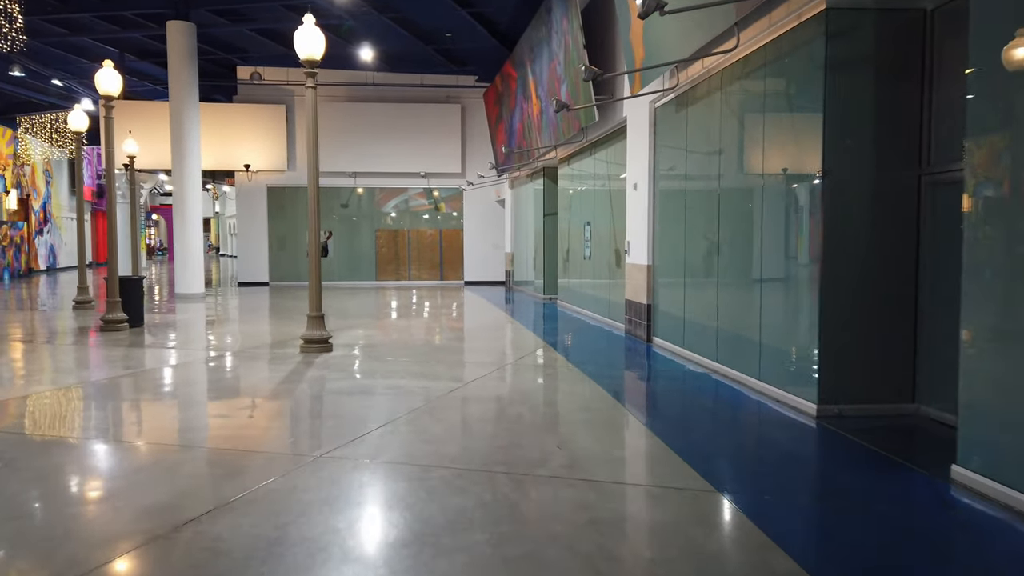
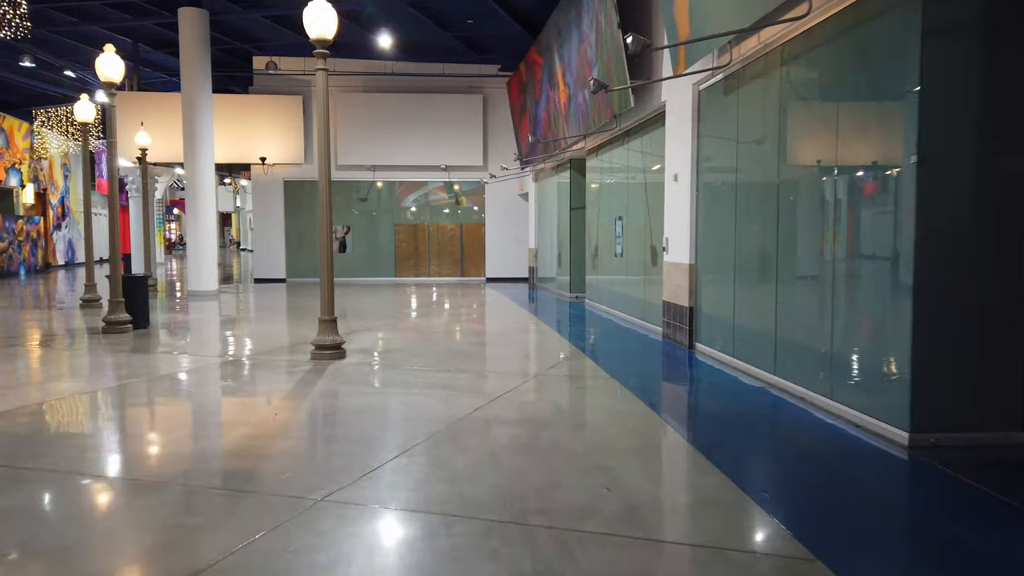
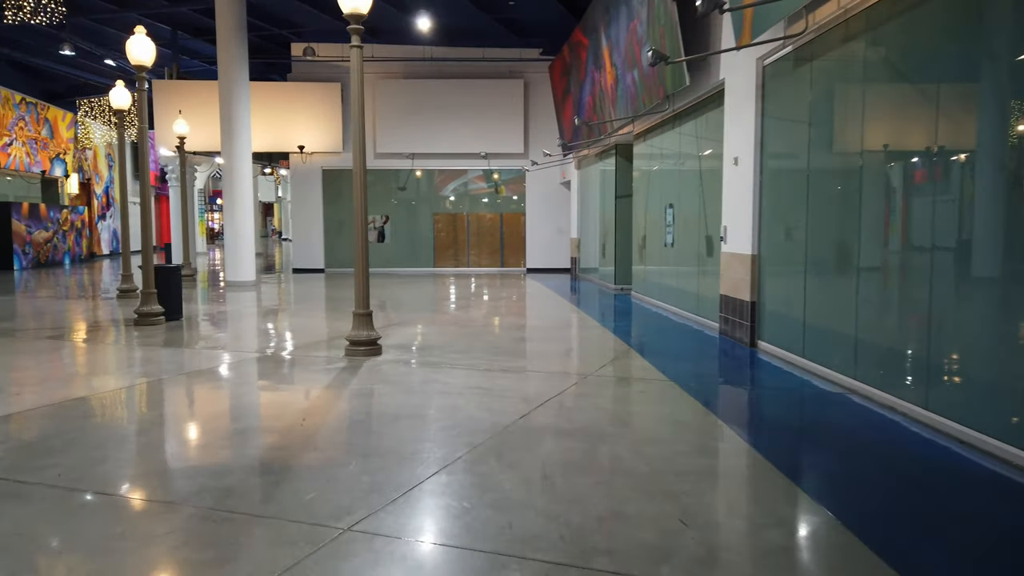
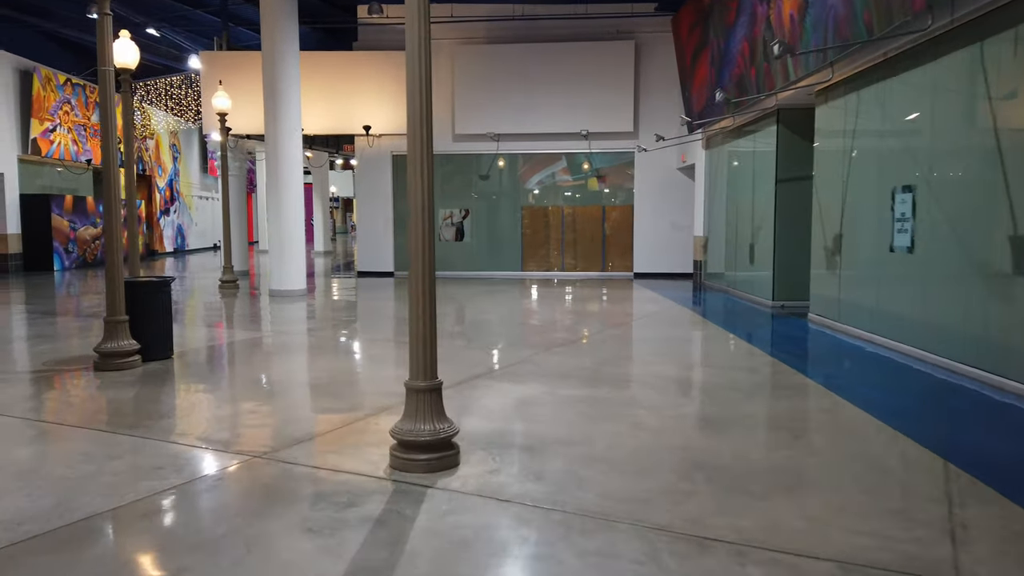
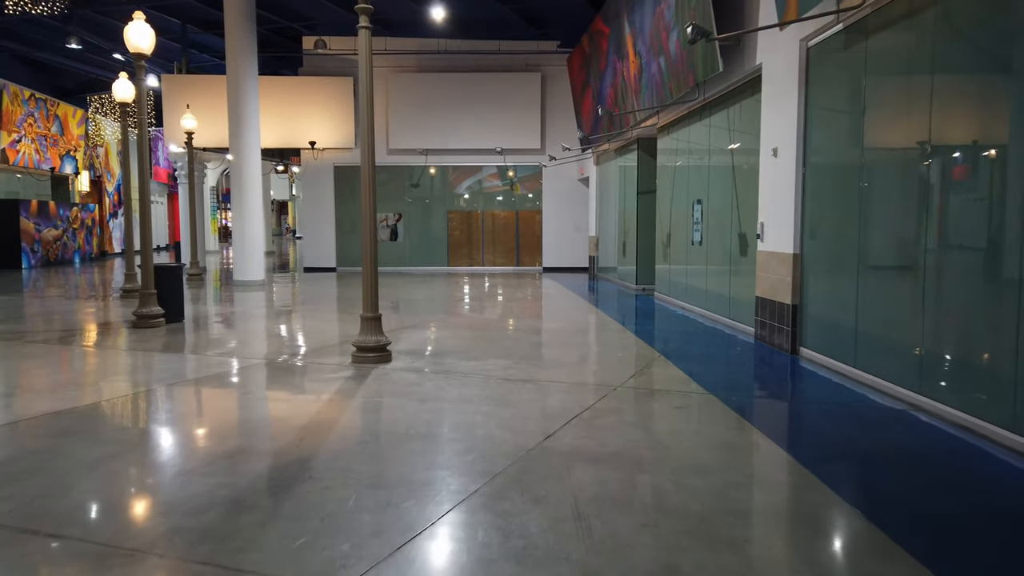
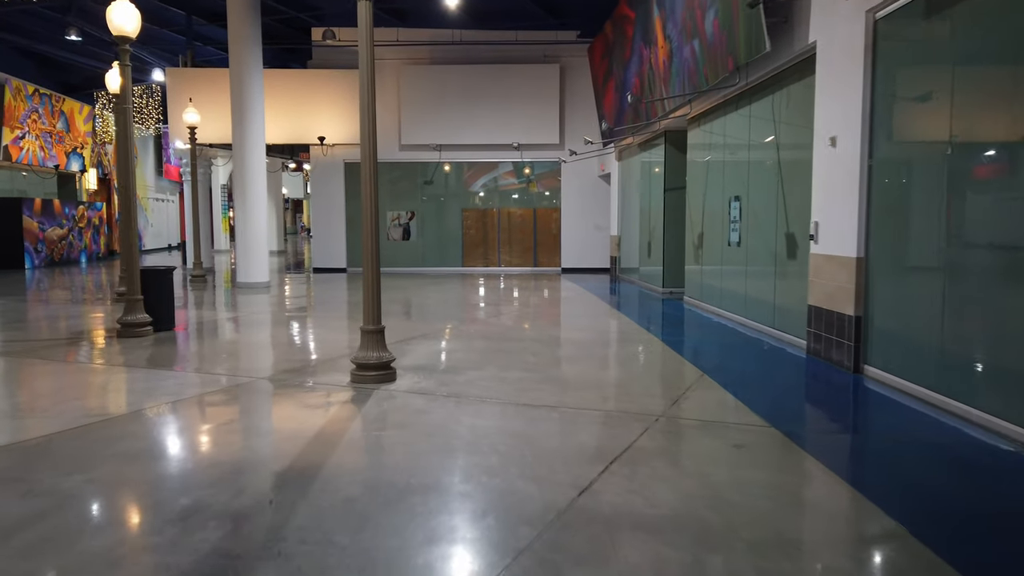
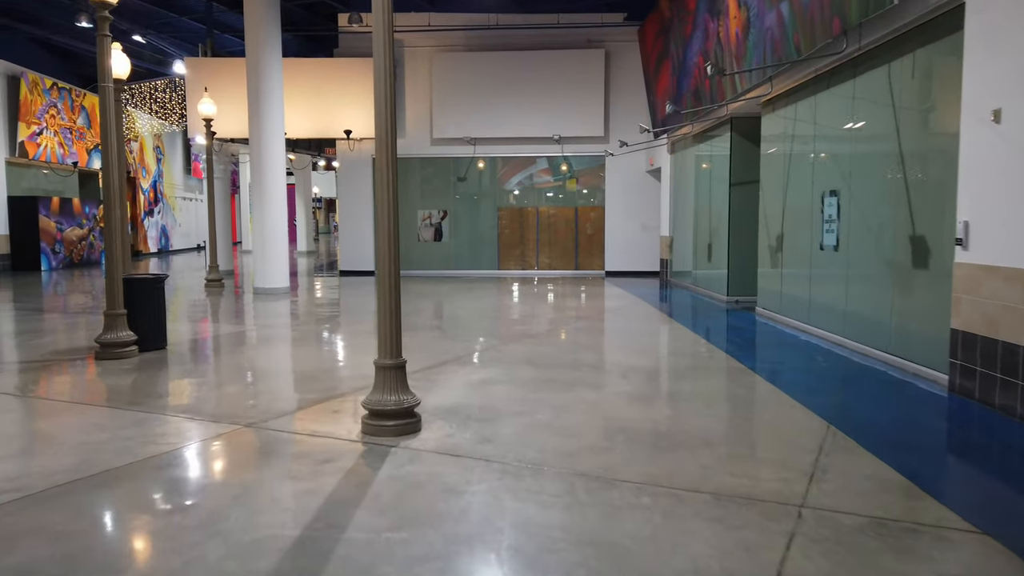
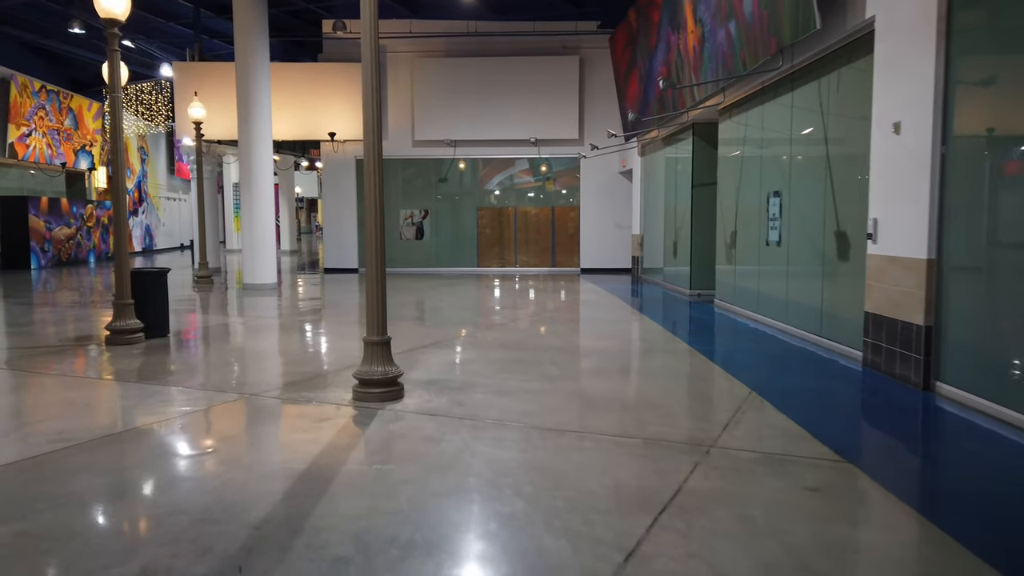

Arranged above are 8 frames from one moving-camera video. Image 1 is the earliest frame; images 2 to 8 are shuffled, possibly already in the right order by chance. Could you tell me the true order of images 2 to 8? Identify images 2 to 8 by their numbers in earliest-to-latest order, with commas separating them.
2, 3, 5, 6, 8, 7, 4
